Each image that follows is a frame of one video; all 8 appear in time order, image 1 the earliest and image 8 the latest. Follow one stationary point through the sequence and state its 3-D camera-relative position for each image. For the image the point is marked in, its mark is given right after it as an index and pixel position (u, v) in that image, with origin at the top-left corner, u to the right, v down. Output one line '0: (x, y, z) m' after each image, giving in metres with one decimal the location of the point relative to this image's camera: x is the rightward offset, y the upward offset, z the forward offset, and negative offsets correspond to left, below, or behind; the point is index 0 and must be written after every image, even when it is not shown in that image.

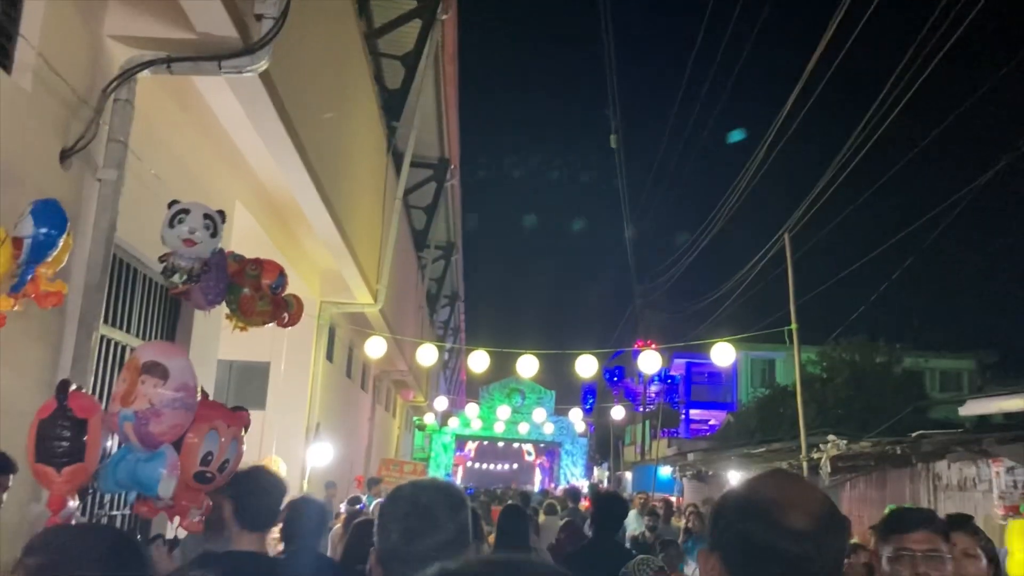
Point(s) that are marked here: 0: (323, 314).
0: (-2.2, -0.3, +10.9) m
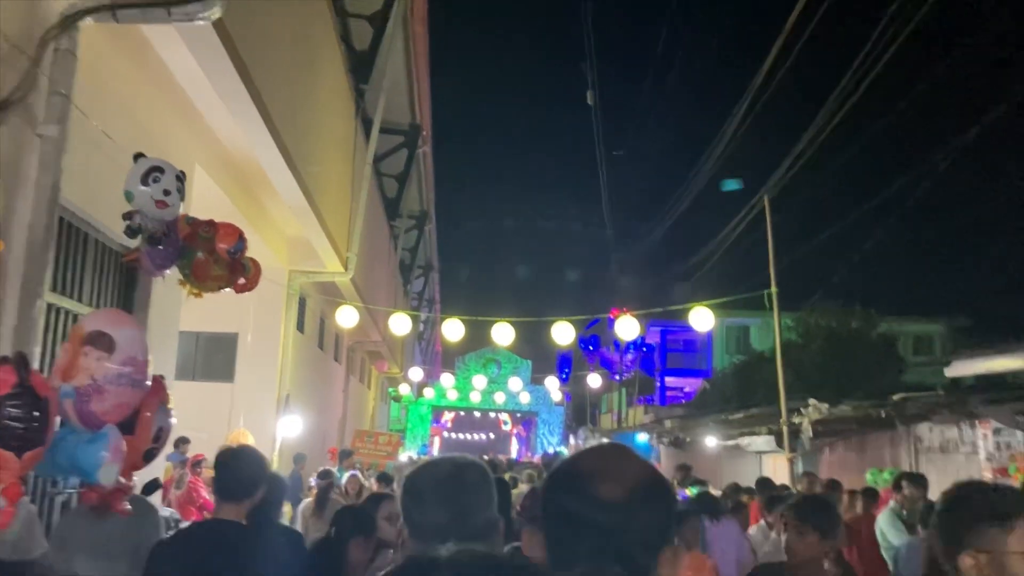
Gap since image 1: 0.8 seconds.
0: (-2.5, 0.0, +10.6) m
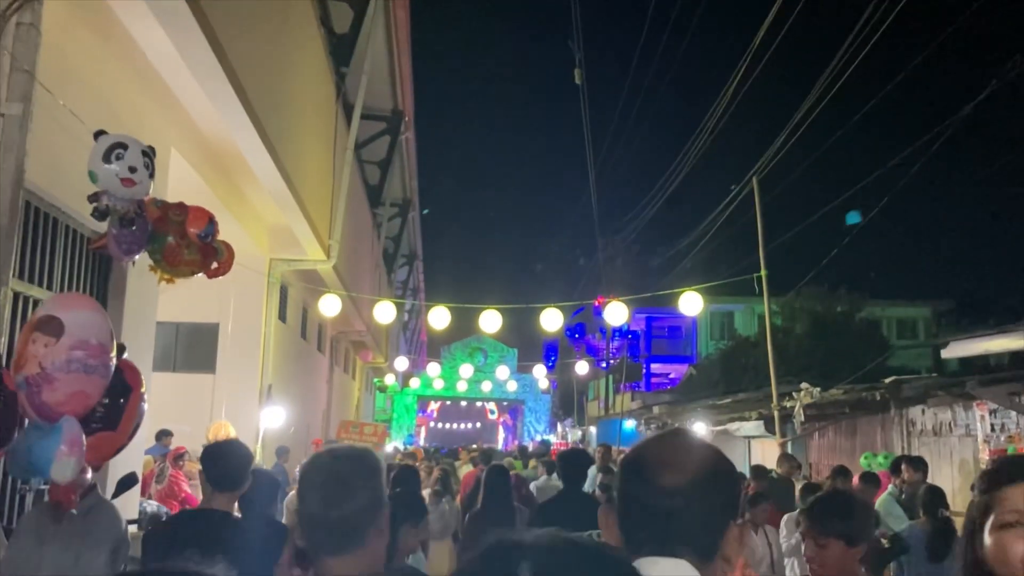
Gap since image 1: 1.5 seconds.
0: (-2.7, +0.2, +10.4) m
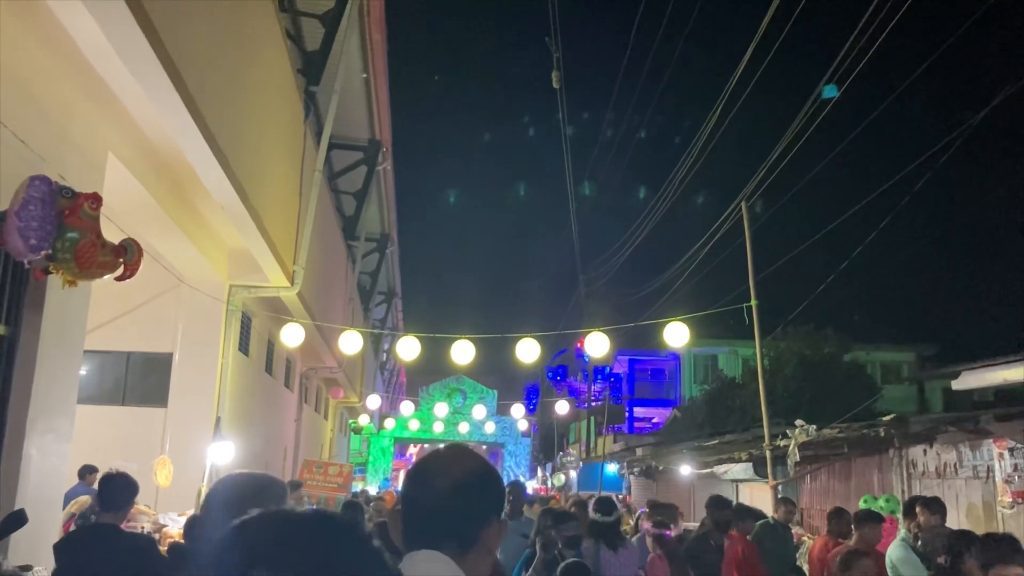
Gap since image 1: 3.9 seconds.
0: (-2.9, -0.1, +9.7) m
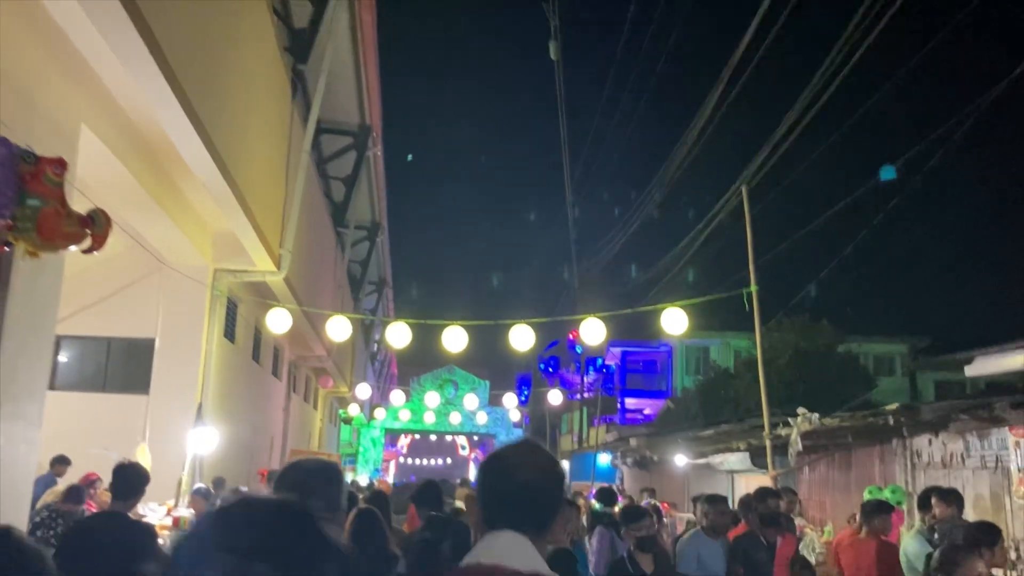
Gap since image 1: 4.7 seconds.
0: (-3.0, 0.0, +9.4) m
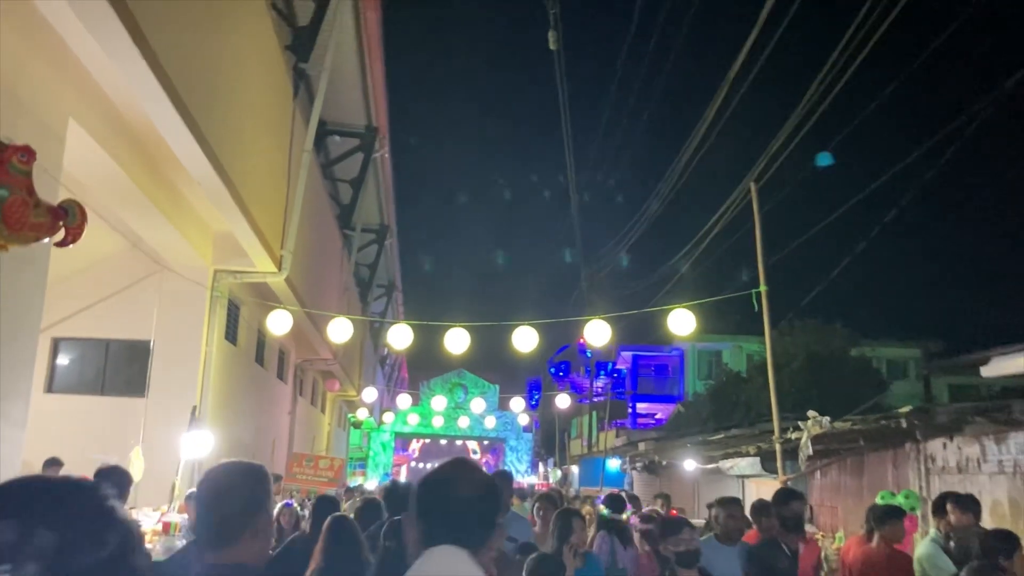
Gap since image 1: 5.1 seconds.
0: (-3.0, 0.0, +9.3) m
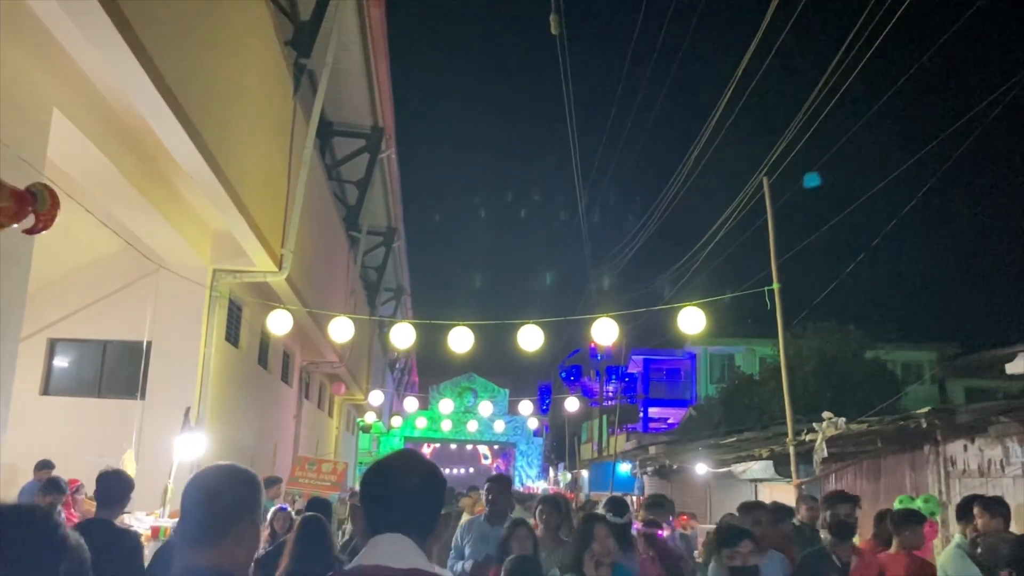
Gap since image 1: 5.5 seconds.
0: (-2.9, 0.0, +9.1) m
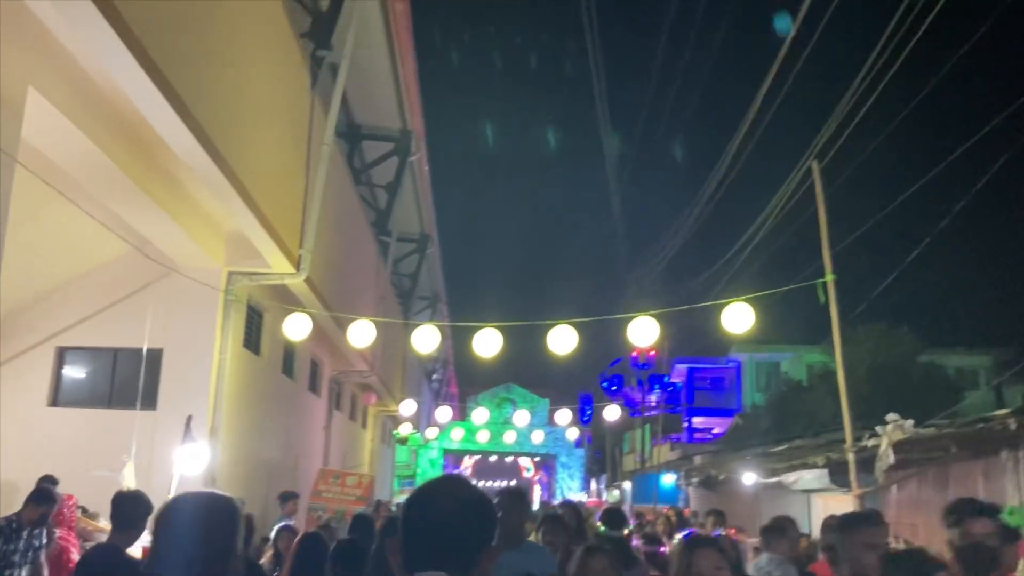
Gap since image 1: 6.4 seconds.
0: (-2.6, 0.0, +8.6) m
